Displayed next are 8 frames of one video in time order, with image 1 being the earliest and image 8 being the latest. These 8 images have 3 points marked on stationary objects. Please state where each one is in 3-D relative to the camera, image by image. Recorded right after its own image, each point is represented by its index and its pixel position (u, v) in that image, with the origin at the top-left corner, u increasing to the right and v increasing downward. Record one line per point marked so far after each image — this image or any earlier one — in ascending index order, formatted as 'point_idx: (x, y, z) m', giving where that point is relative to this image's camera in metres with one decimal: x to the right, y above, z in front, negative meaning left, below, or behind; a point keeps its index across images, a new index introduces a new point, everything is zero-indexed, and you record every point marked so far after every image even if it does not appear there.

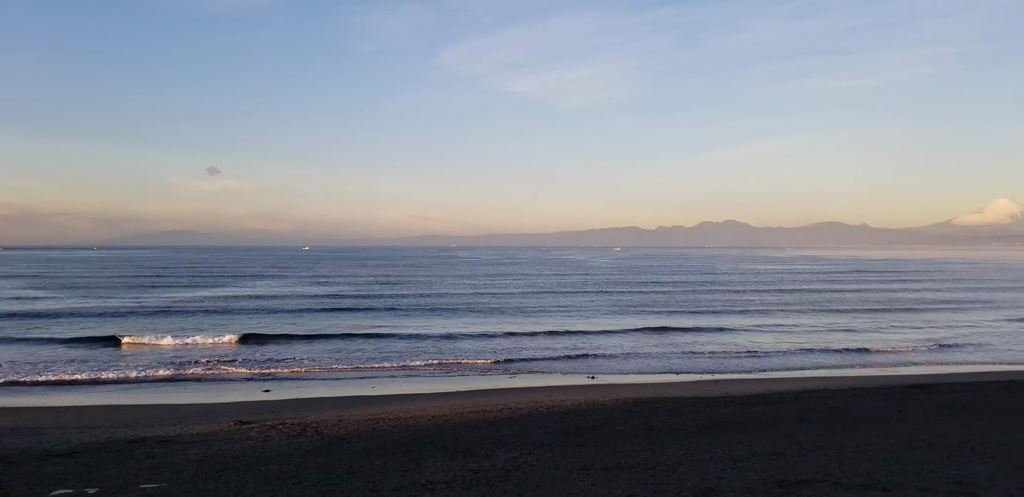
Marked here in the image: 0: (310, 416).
0: (-4.2, -3.5, +13.6) m
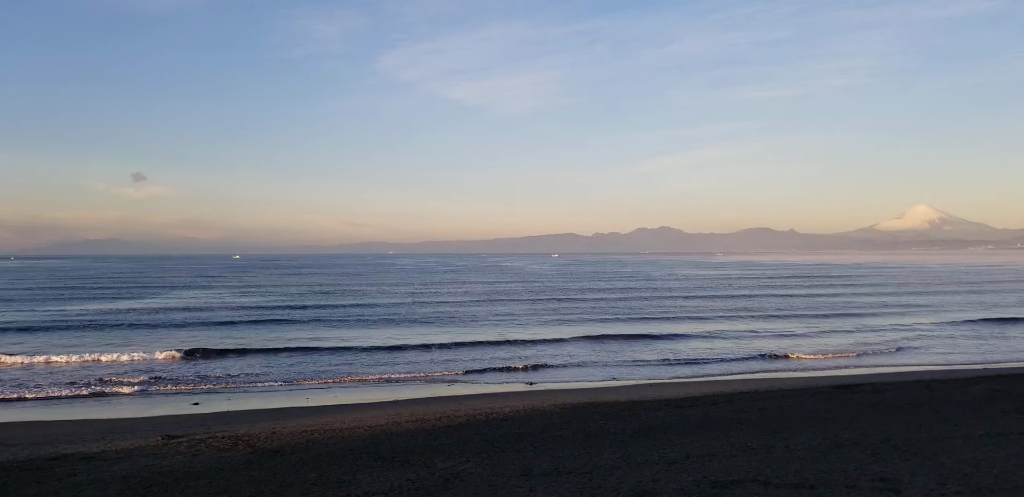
0: (-5.4, -3.6, +13.2) m
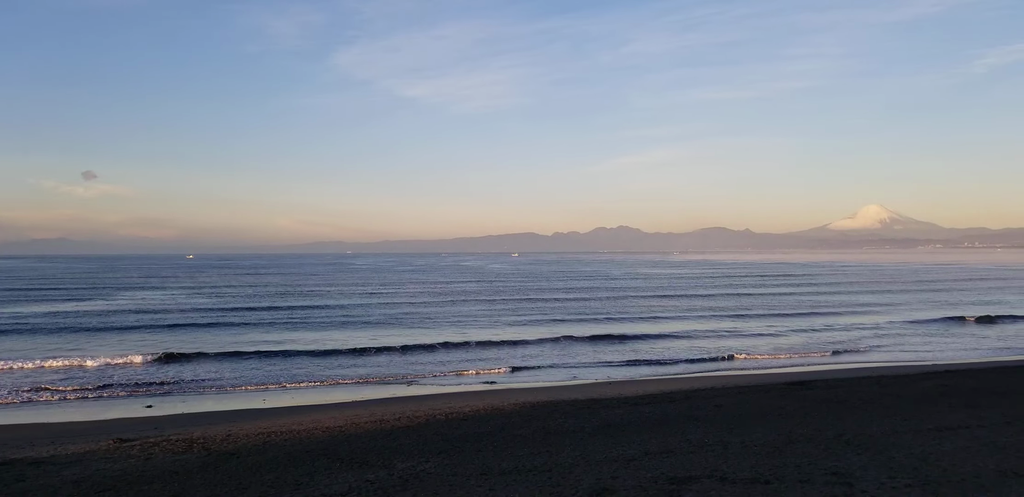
0: (-6.2, -3.6, +13.0) m
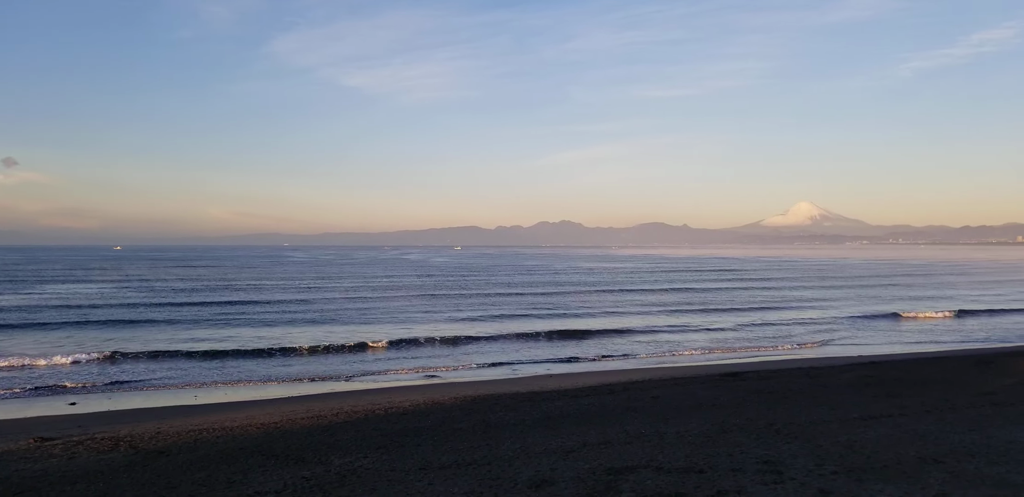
0: (-7.4, -3.5, +12.5) m
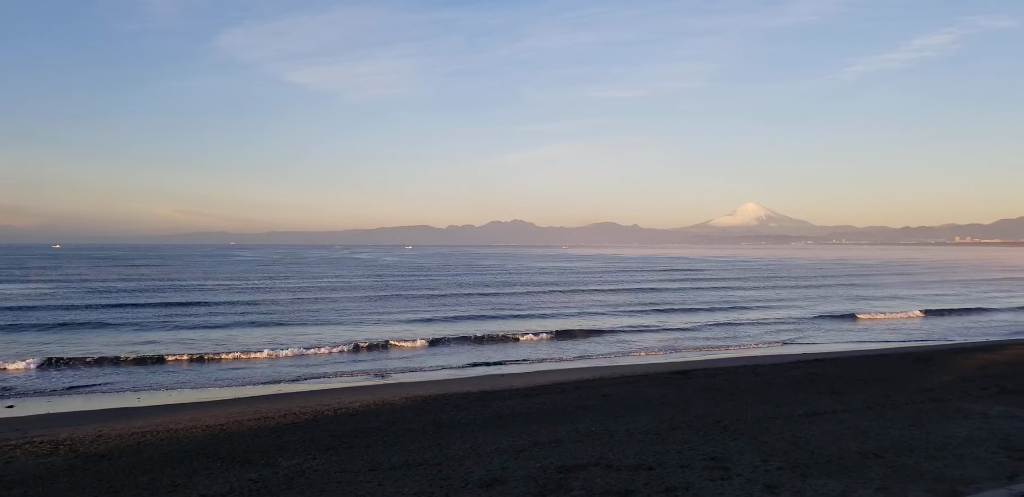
0: (-8.3, -3.4, +12.2) m
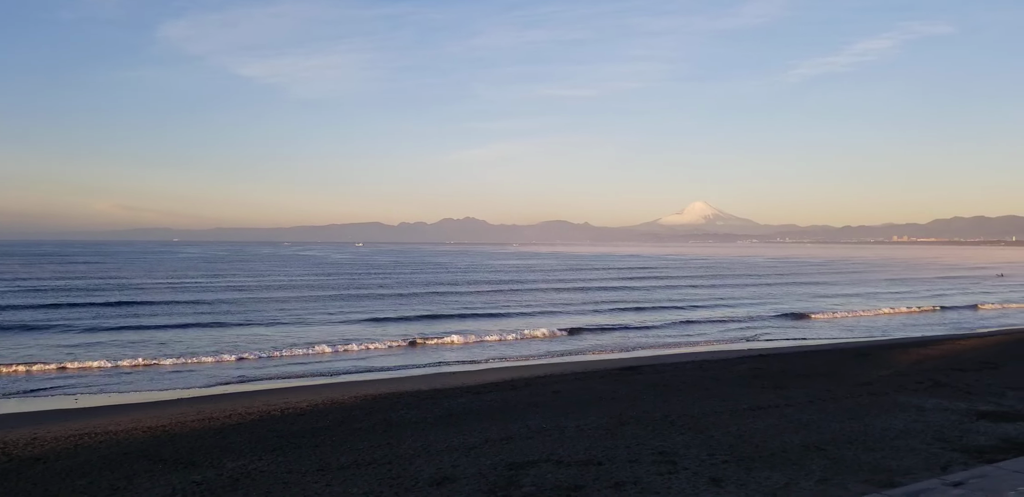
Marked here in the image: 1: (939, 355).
0: (-9.3, -3.4, +11.8) m
1: (+10.3, -2.6, +15.8) m
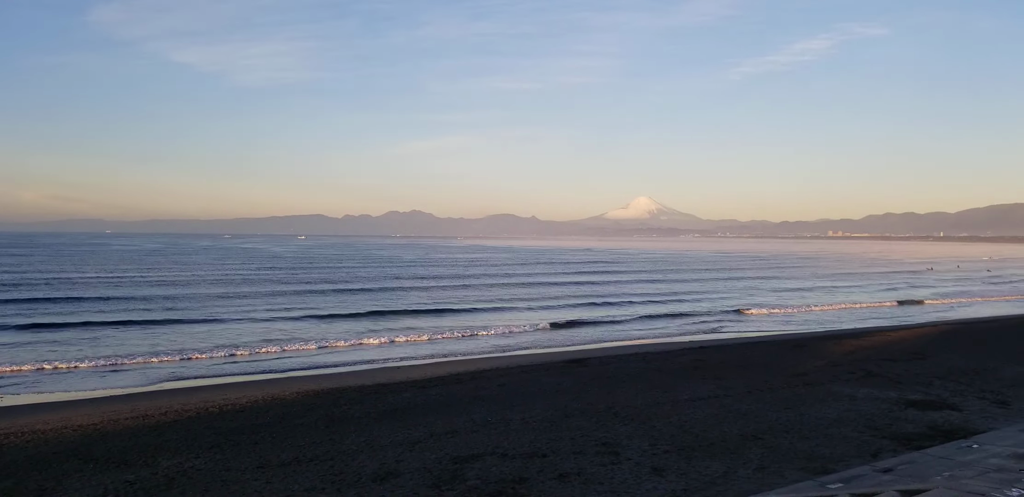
0: (-10.3, -3.2, +11.3) m
1: (+9.0, -2.4, +16.4) m
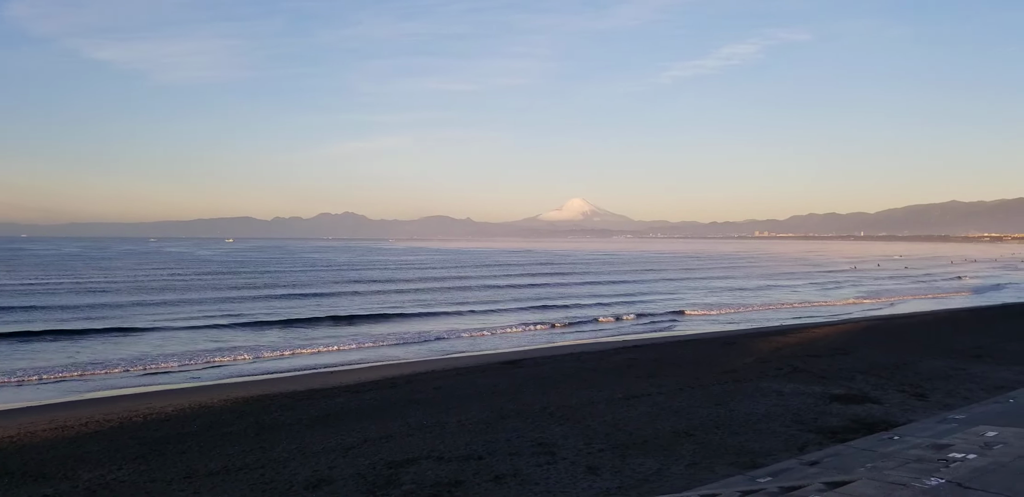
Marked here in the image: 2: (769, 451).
0: (-11.4, -3.4, +10.7) m
1: (+7.5, -2.4, +16.9) m
2: (+4.5, -3.7, +11.9) m
